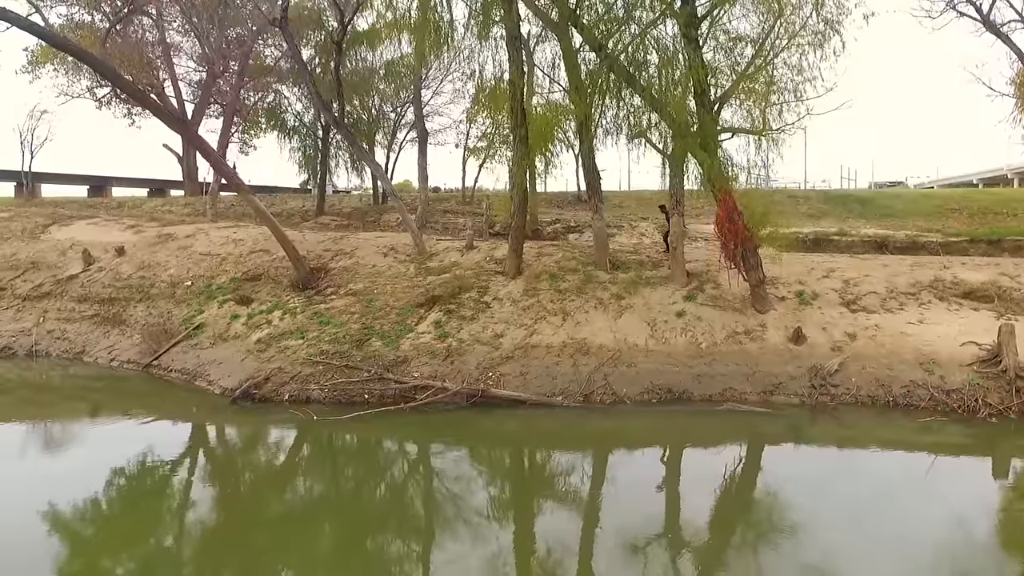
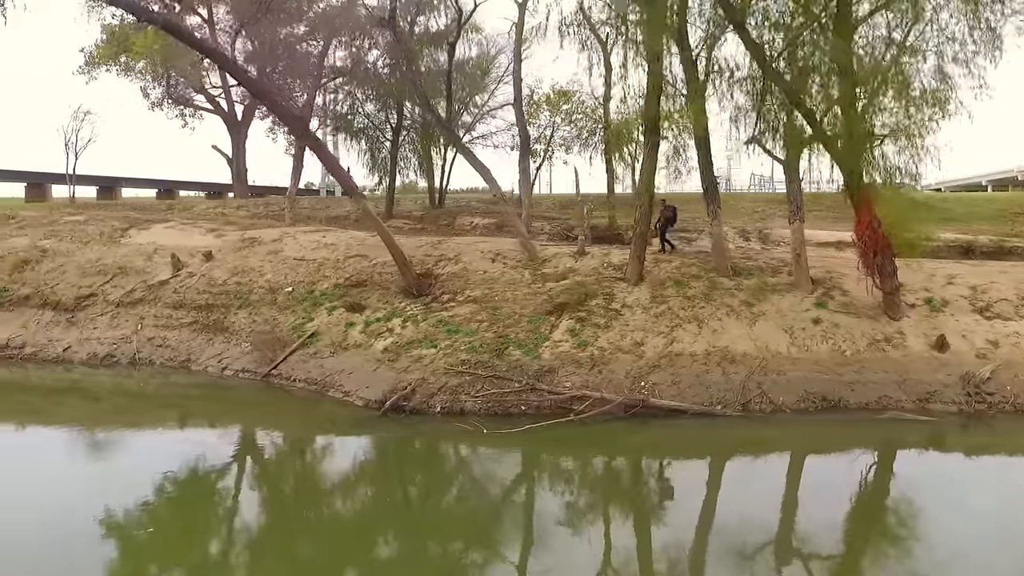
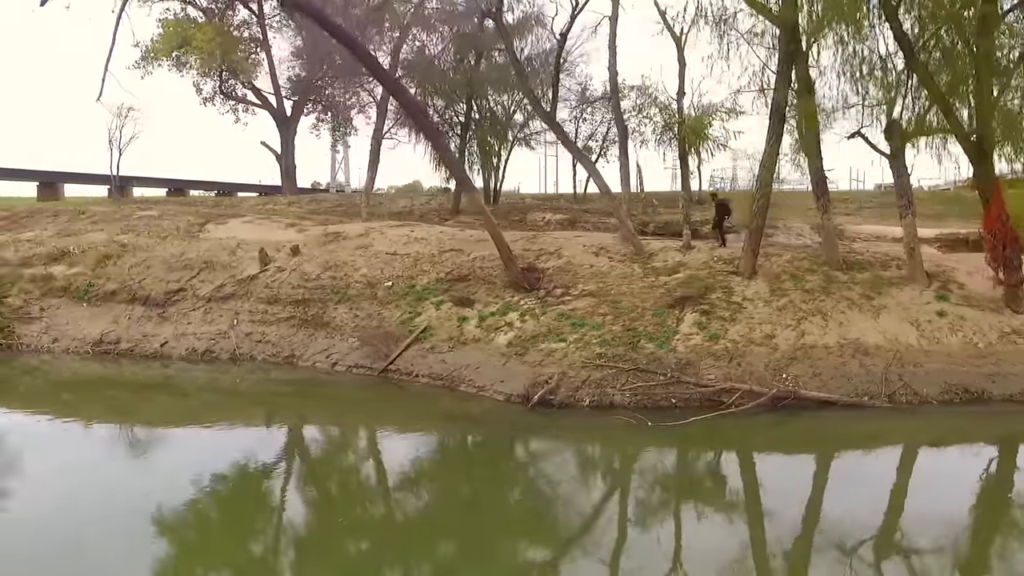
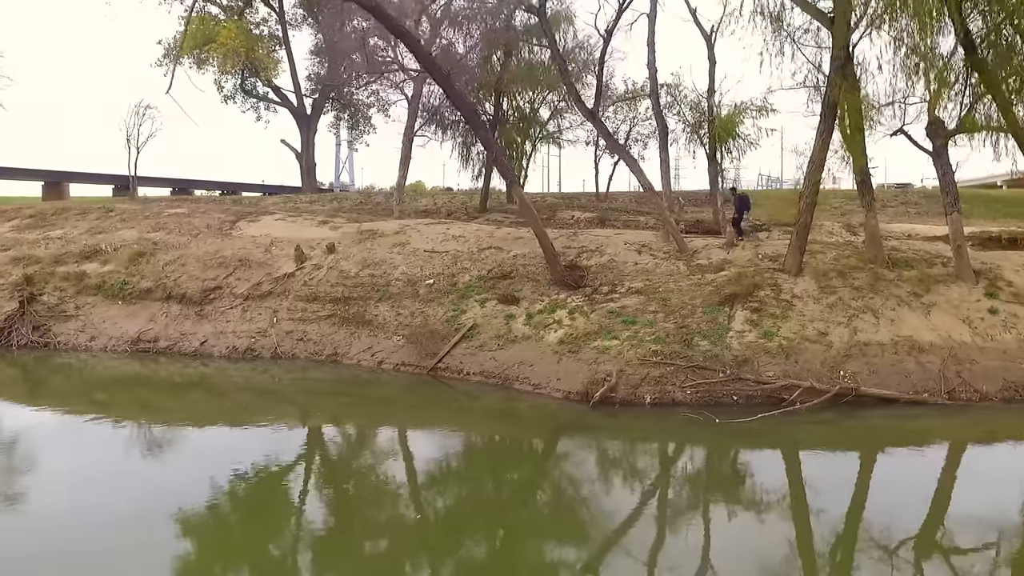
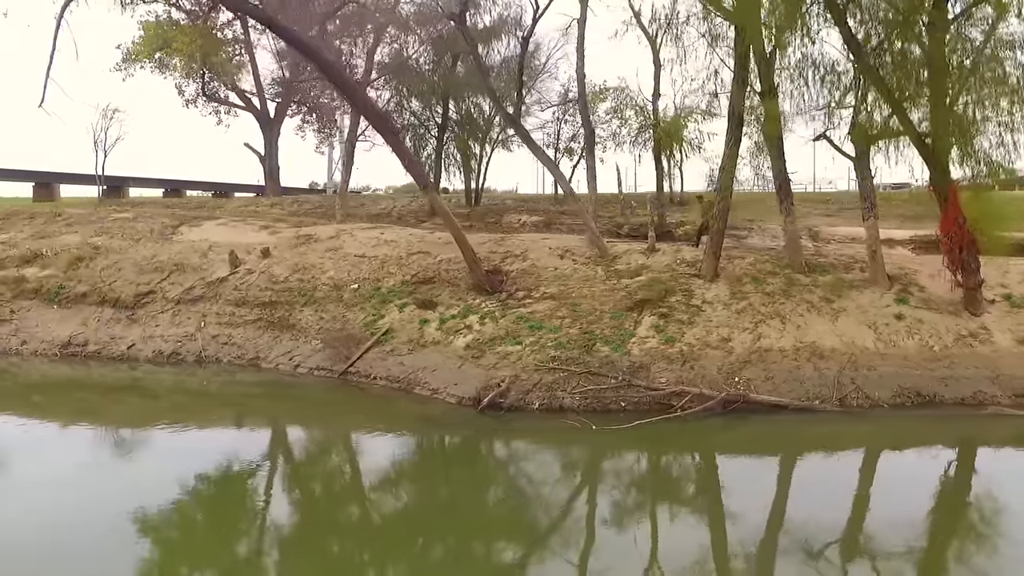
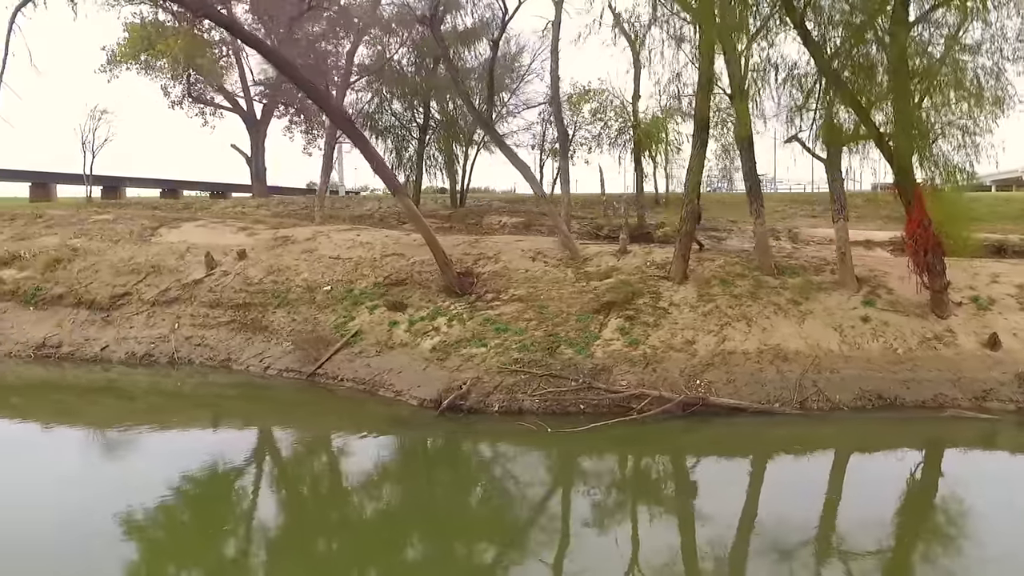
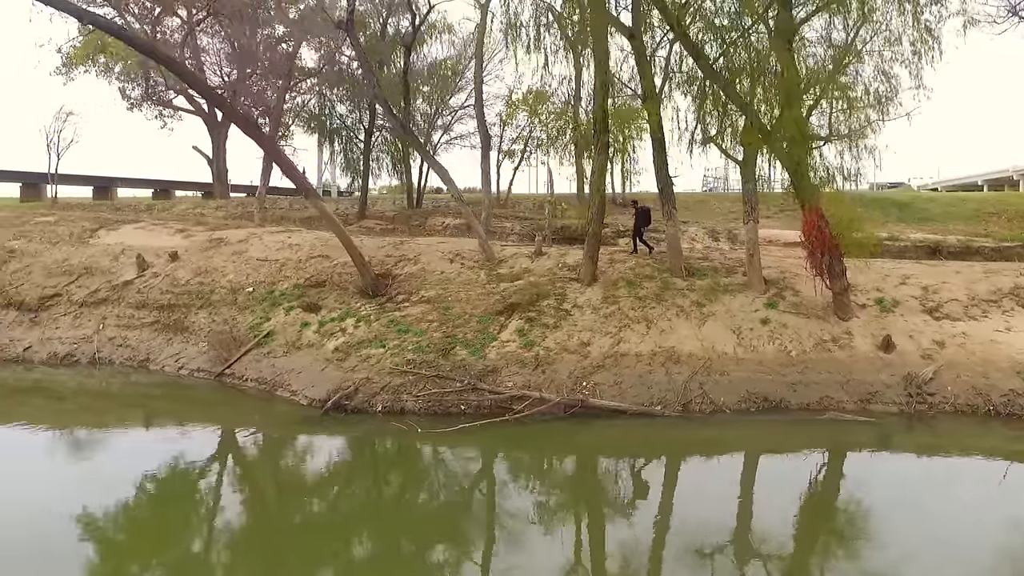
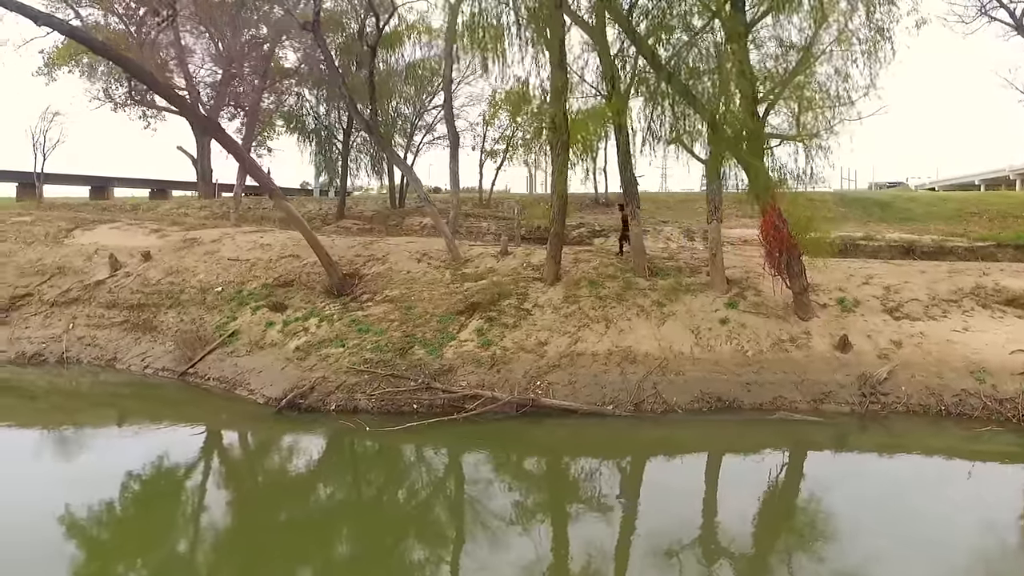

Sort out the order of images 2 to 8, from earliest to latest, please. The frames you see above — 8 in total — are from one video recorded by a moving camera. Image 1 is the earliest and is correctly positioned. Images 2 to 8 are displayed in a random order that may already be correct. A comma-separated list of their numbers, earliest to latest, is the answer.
8, 7, 2, 6, 5, 3, 4
